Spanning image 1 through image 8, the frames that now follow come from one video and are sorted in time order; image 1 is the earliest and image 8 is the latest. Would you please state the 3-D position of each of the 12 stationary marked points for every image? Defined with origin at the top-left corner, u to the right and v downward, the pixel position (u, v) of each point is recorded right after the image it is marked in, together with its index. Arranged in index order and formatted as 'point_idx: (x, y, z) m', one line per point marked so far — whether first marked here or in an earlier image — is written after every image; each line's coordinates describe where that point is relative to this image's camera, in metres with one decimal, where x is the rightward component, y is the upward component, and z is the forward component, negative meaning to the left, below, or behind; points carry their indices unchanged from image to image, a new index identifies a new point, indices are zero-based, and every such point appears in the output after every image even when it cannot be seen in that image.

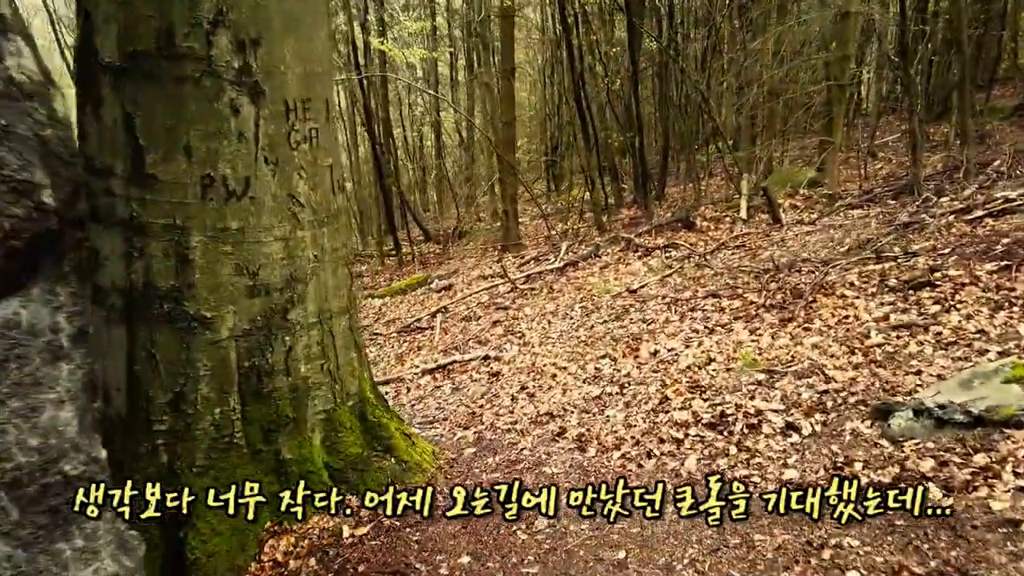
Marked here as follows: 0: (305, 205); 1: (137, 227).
0: (-1.0, +0.4, +3.6) m
1: (-1.7, +0.3, +3.3) m
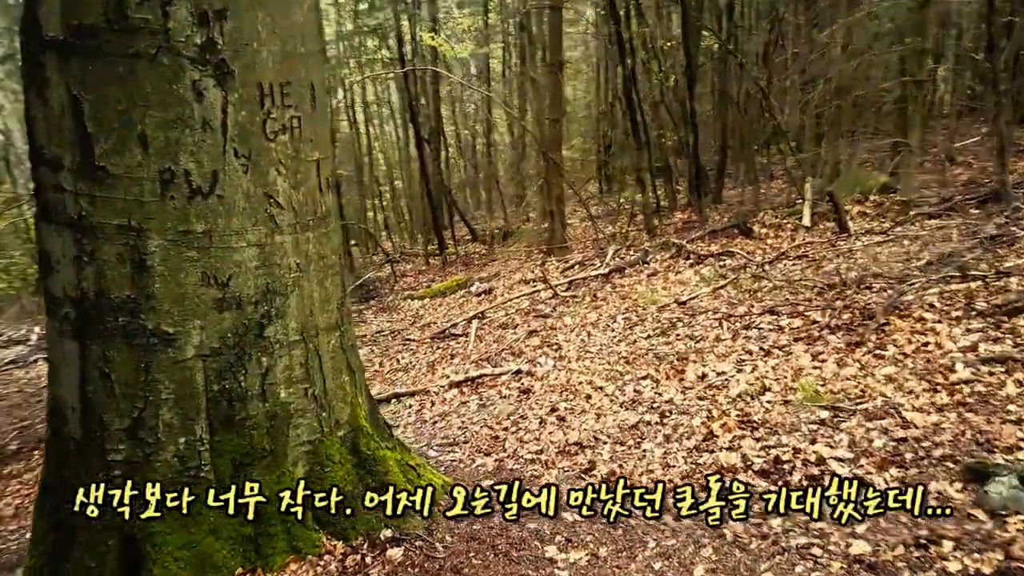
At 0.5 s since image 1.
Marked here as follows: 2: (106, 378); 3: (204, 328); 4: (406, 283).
0: (-0.9, +0.3, +3.1) m
1: (-1.6, +0.2, +2.8) m
2: (-1.6, -0.4, +2.9) m
3: (-1.2, -0.2, +3.0) m
4: (-2.2, +0.1, +15.7) m
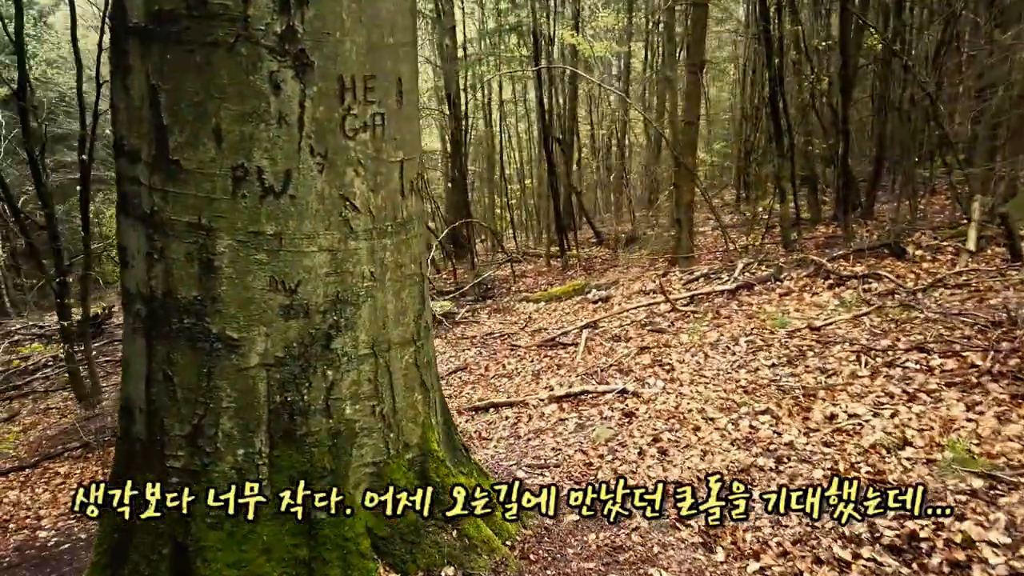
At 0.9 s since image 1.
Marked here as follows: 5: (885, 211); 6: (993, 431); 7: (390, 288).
0: (-0.6, +0.3, +2.9) m
1: (-1.3, +0.2, +2.7) m
2: (-1.3, -0.3, +2.8) m
3: (-0.9, -0.2, +2.8) m
4: (+0.3, +0.1, +15.5) m
5: (+6.9, +1.4, +13.7) m
6: (+2.9, -0.8, +4.4) m
7: (-0.5, 0.0, +3.0) m
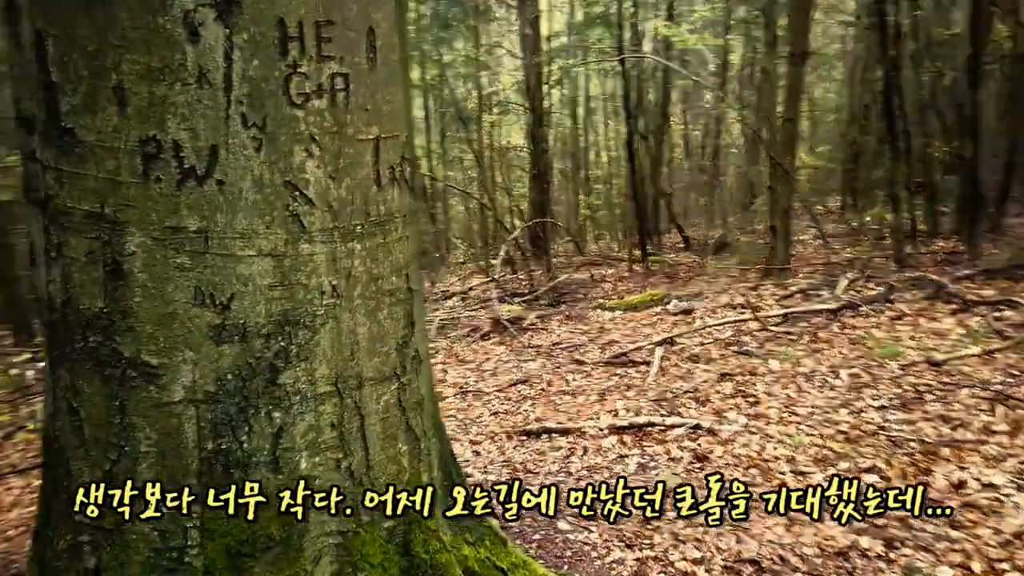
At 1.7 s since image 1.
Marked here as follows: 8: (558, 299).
0: (-0.6, +0.2, +2.1) m
1: (-1.3, +0.2, +2.1) m
2: (-1.3, -0.4, +2.2) m
3: (-0.9, -0.2, +2.1) m
4: (+1.8, 0.0, +14.6) m
5: (+8.2, +1.1, +12.0) m
6: (+3.0, -1.0, +3.3) m
7: (-0.5, -0.1, +2.3) m
8: (+0.9, -0.2, +14.1) m
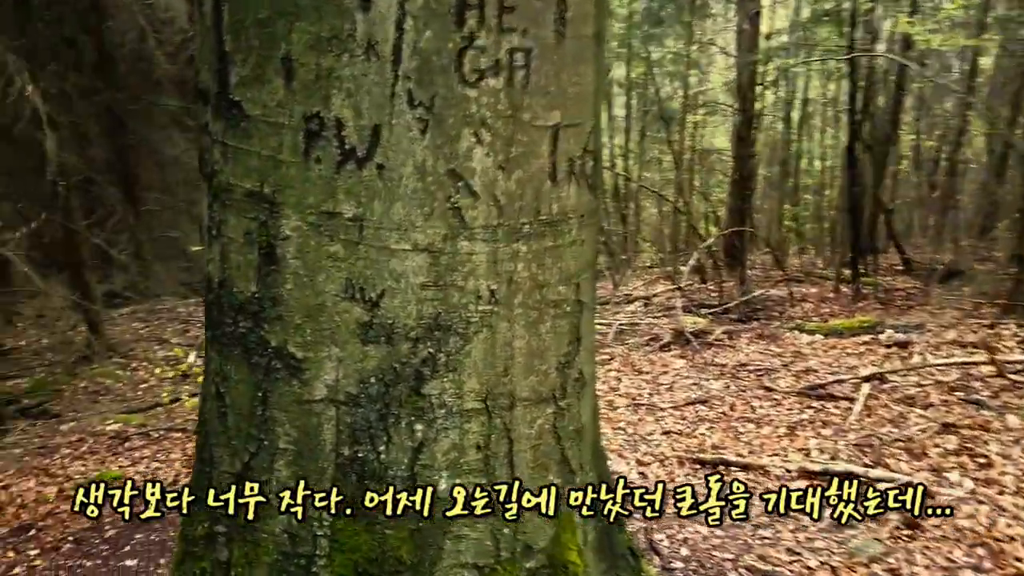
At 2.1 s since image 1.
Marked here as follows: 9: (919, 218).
0: (-0.1, +0.2, +1.9) m
1: (-0.8, +0.3, +2.0) m
2: (-0.8, -0.3, +2.1) m
3: (-0.5, -0.2, +2.0) m
4: (+5.3, -0.4, +13.4) m
5: (+10.9, +0.1, +9.3) m
6: (+3.5, -1.4, +2.1) m
7: (0.0, -0.1, +2.0) m
8: (+4.2, -0.5, +13.1) m
9: (+11.0, +1.9, +20.0) m
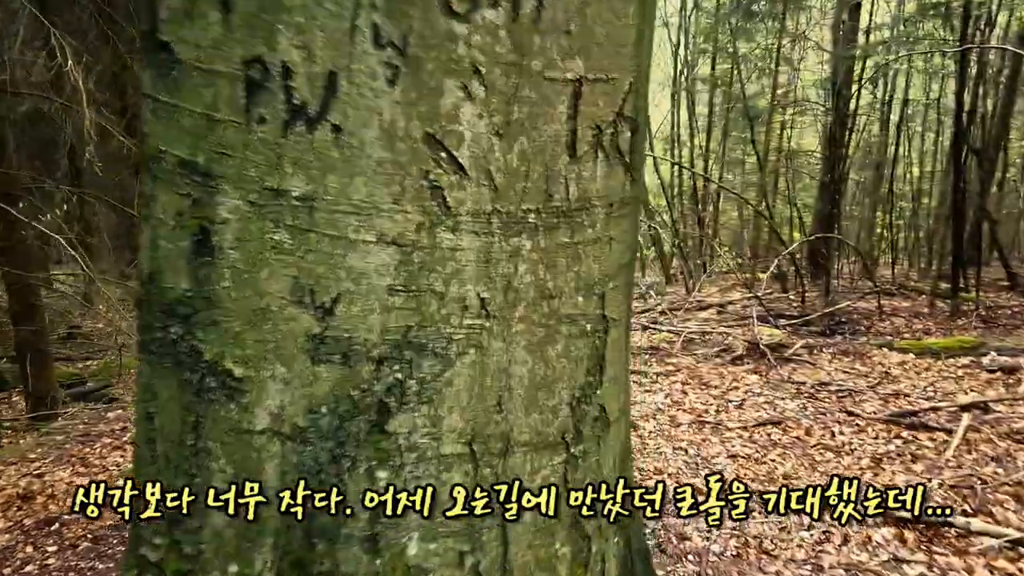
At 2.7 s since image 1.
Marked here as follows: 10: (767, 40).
0: (-0.1, +0.2, +1.4) m
1: (-0.8, +0.3, +1.6) m
2: (-0.8, -0.3, +1.7) m
3: (-0.5, -0.2, +1.5) m
4: (+6.4, -0.6, +12.3) m
5: (+11.6, -0.3, +7.7) m
6: (+3.5, -1.5, +1.3) m
7: (0.0, -0.1, +1.5) m
8: (+5.3, -0.7, +12.2) m
9: (+12.8, +1.4, +18.3) m
10: (+6.2, +6.0, +17.9) m
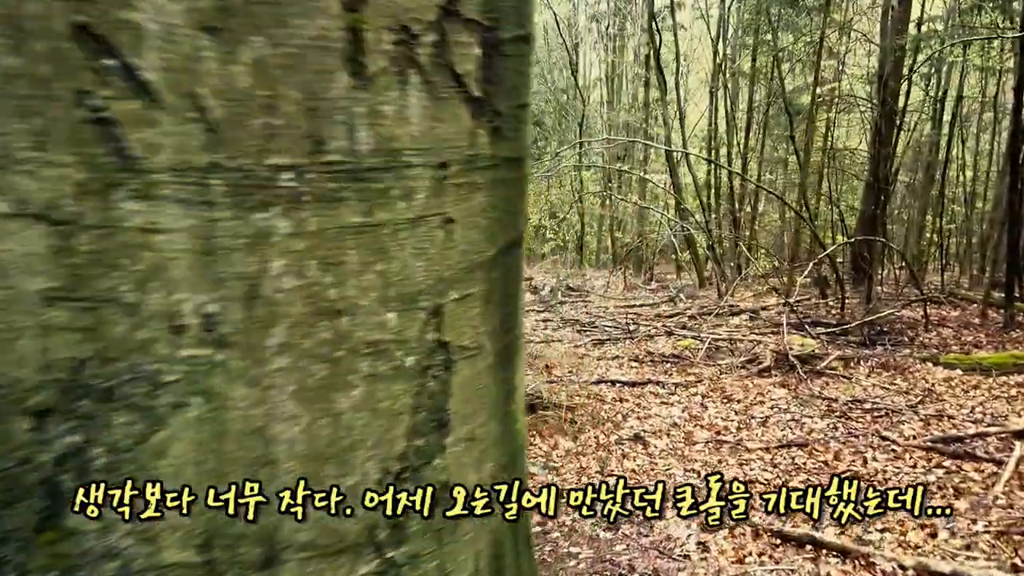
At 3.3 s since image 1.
0: (-0.4, +0.2, +0.8) m
1: (-1.1, +0.3, +1.0) m
2: (-1.1, -0.3, +1.2) m
3: (-0.8, -0.2, +1.0) m
4: (+6.6, -0.8, +11.4) m
5: (+11.6, -0.6, +6.5) m
6: (+3.1, -1.6, +0.5) m
7: (-0.3, -0.1, +0.9) m
8: (+5.5, -0.8, +11.3) m
9: (+13.3, +1.1, +17.0) m
10: (+6.8, +5.9, +16.9) m
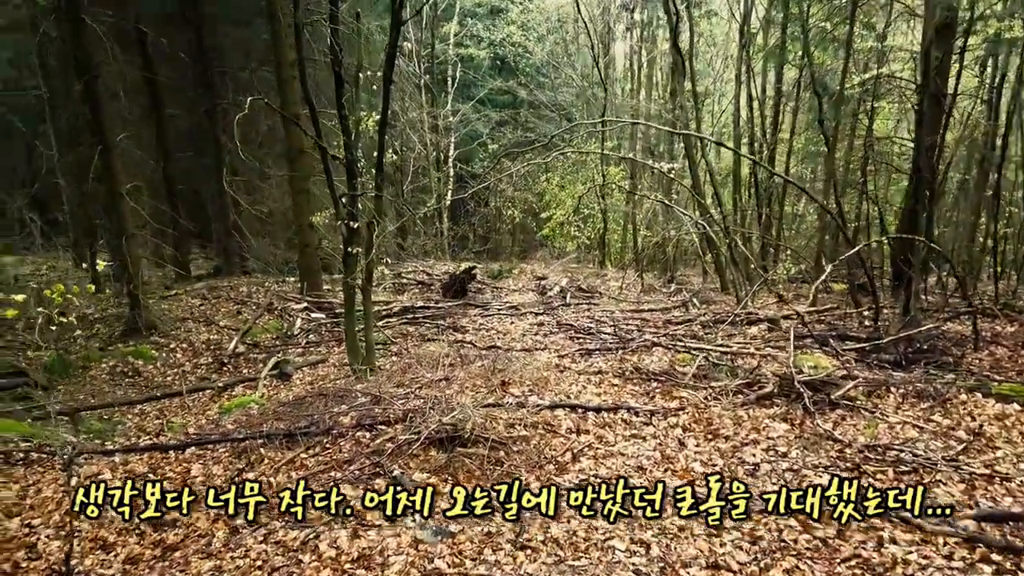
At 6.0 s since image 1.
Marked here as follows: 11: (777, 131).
0: (-1.4, +0.2, -0.8) m
1: (-2.0, +0.3, -0.5) m
2: (-2.1, -0.3, -0.4) m
3: (-1.7, -0.2, -0.6) m
4: (+6.1, -0.9, +9.4) m
5: (+10.8, -0.9, +4.3) m
6: (+2.1, -1.7, -1.2) m
7: (-1.3, -0.1, -0.7) m
8: (+5.0, -0.9, +9.4) m
9: (+13.2, +0.8, +14.7) m
10: (+6.8, +5.7, +15.0) m
11: (+6.6, +4.0, +18.6) m
